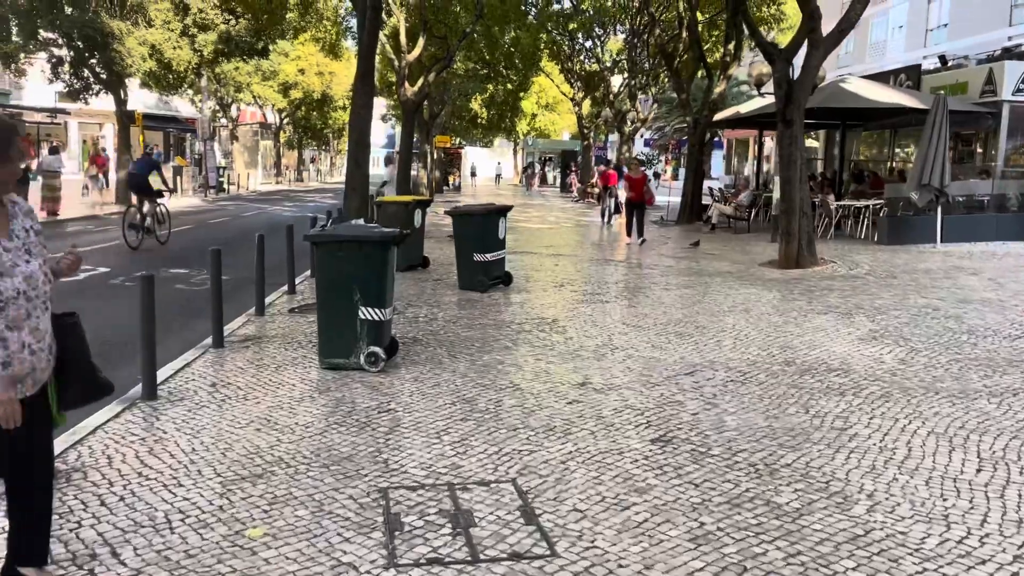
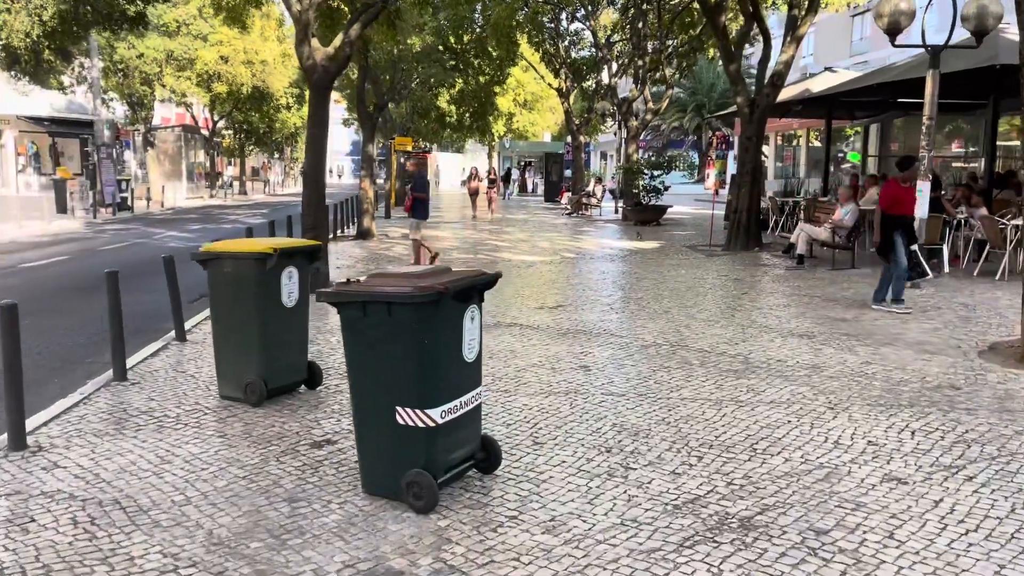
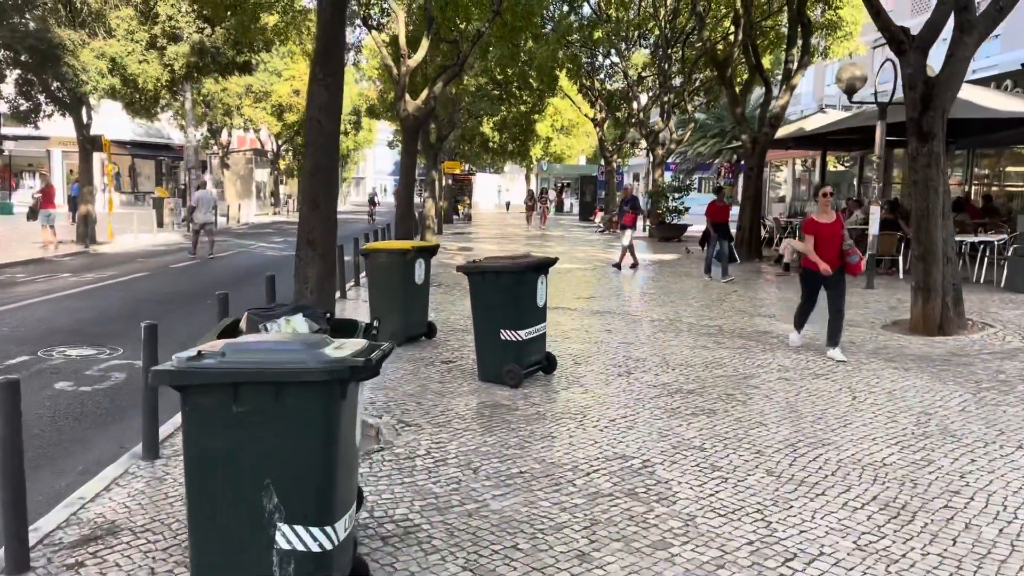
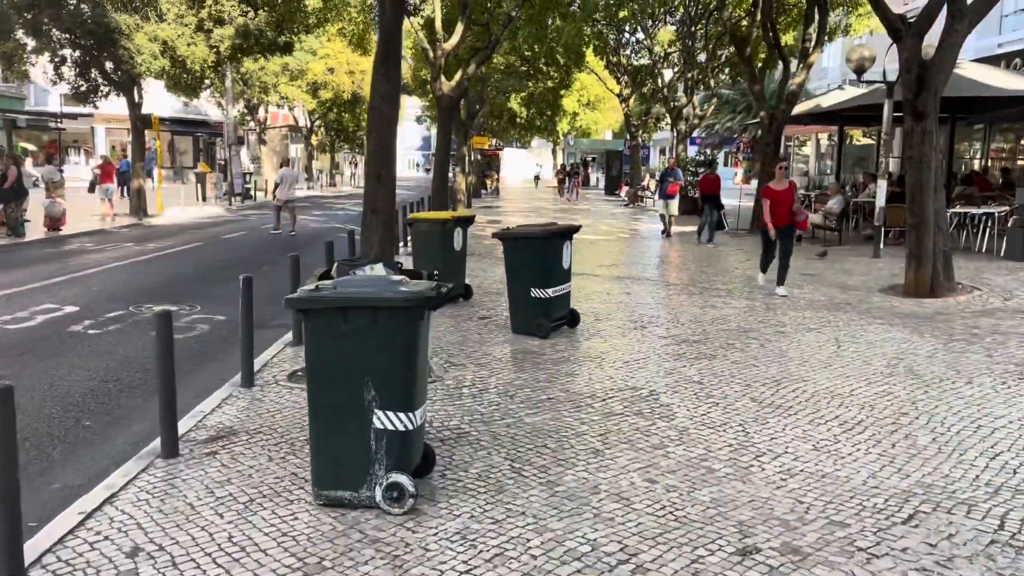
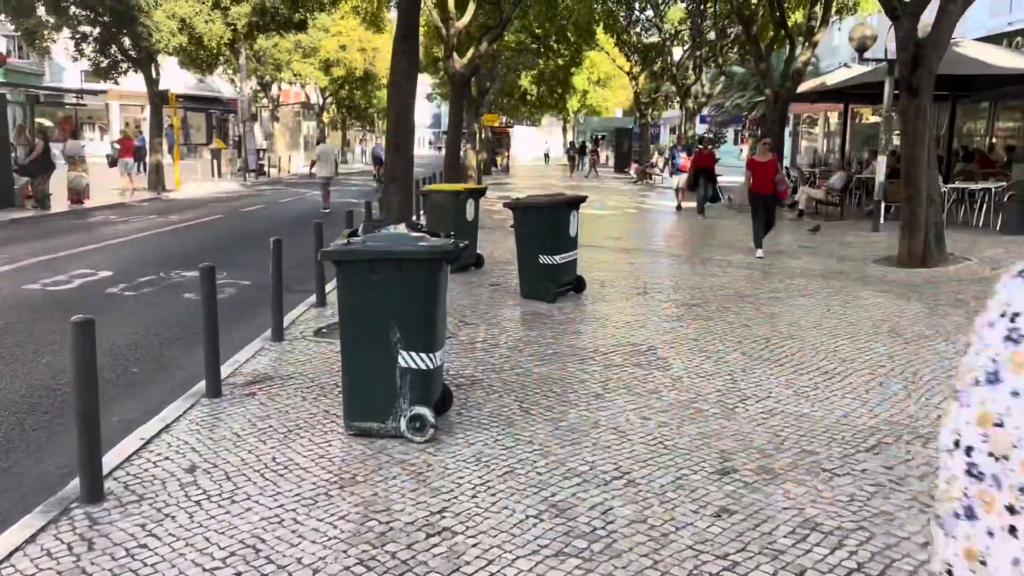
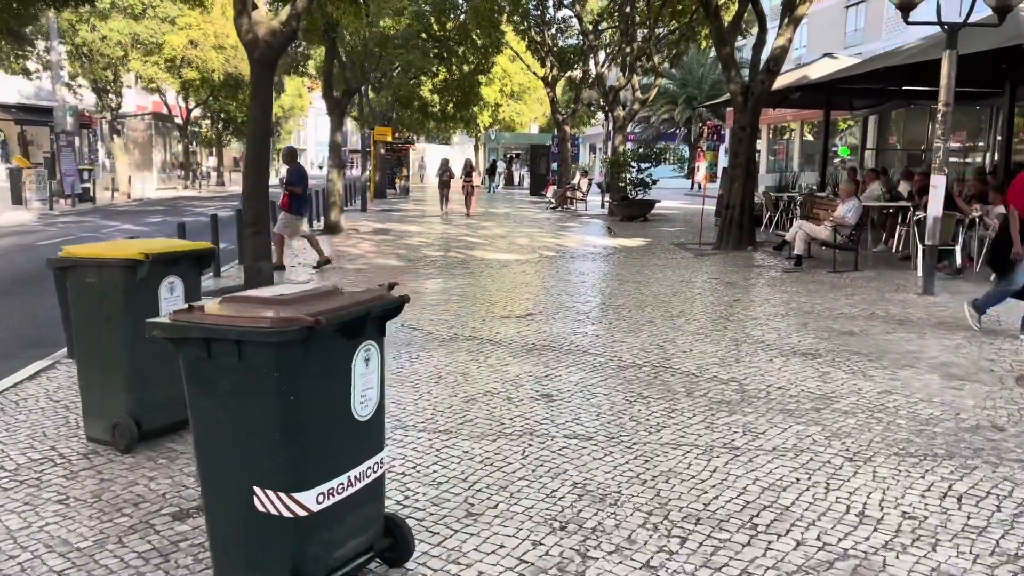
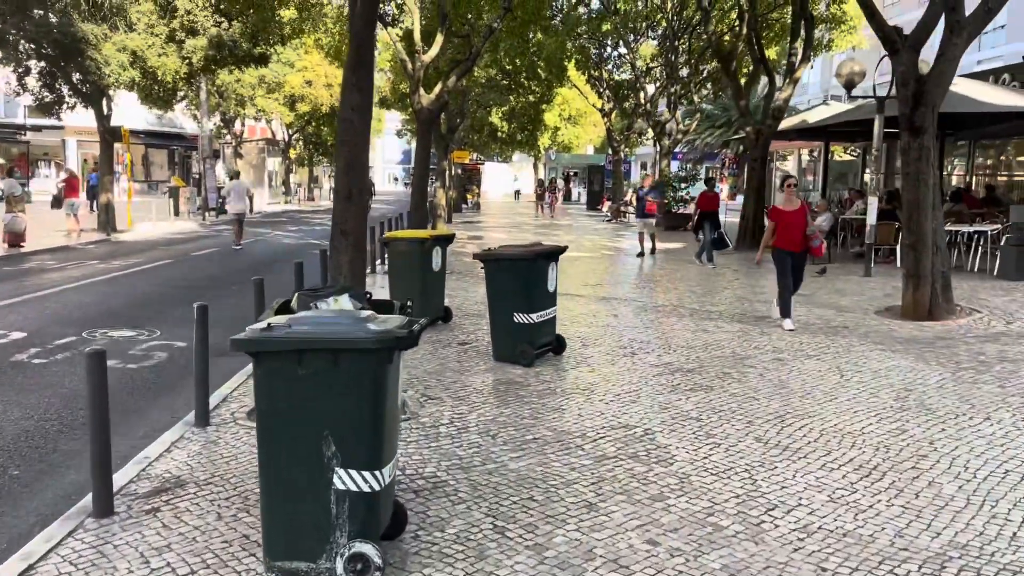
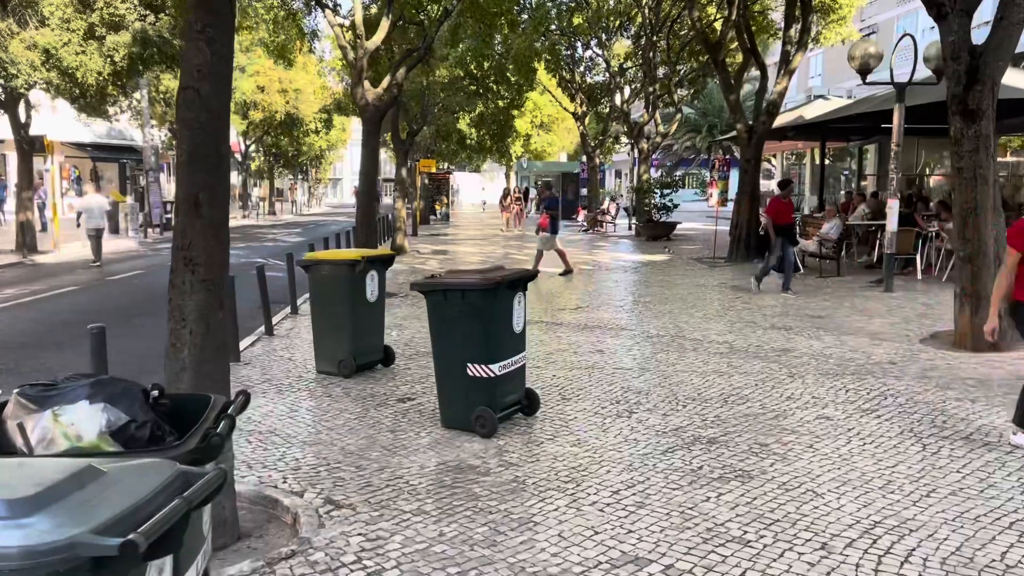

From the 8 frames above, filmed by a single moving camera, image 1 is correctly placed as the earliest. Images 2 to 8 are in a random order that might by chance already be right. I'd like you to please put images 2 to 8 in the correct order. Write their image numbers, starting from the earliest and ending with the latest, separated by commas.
5, 4, 7, 3, 8, 2, 6
